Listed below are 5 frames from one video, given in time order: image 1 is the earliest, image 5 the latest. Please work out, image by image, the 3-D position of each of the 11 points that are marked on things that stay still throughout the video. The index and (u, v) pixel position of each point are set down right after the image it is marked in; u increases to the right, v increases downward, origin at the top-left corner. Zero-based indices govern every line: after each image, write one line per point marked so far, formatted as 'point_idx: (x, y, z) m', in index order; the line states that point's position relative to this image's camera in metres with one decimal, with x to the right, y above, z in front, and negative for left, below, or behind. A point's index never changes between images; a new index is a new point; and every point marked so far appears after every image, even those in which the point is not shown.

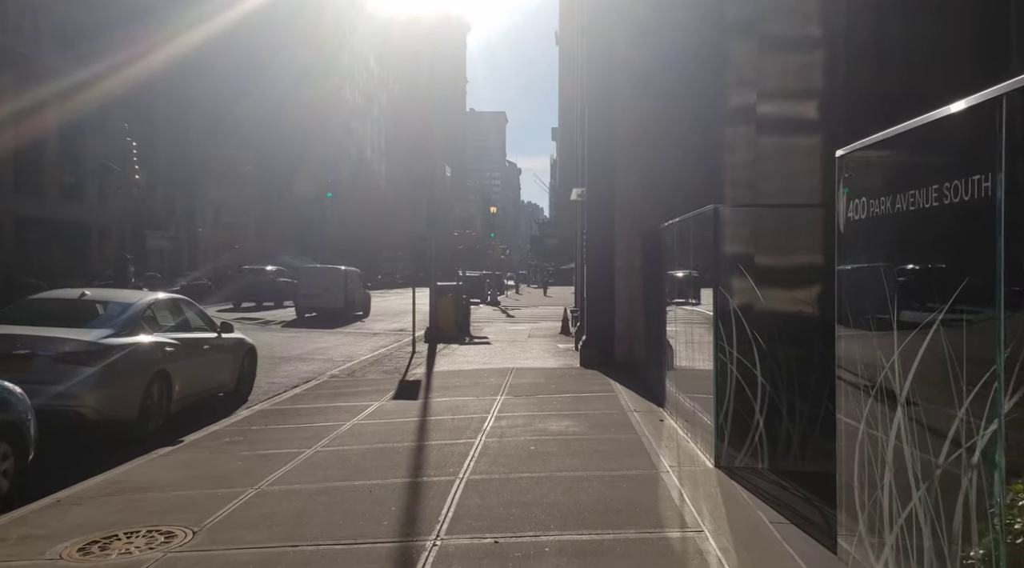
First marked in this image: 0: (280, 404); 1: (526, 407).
0: (-3.1, -1.6, +11.6) m
1: (+0.2, -1.5, +10.2) m
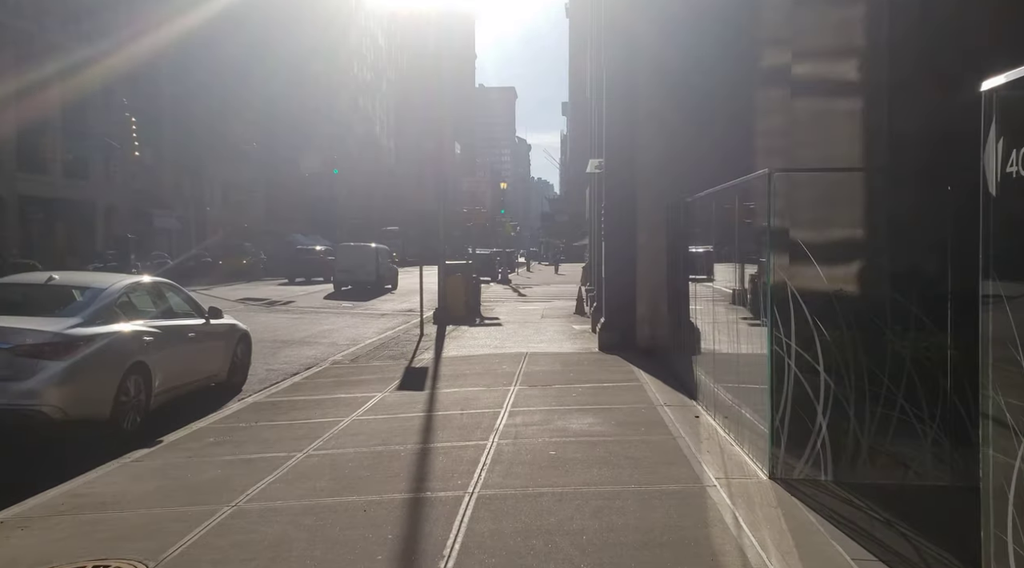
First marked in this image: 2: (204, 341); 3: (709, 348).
0: (-2.9, -1.4, +10.6) m
1: (+0.3, -1.2, +9.2) m
2: (-3.7, -0.7, +10.3) m
3: (+2.0, -0.6, +8.5) m
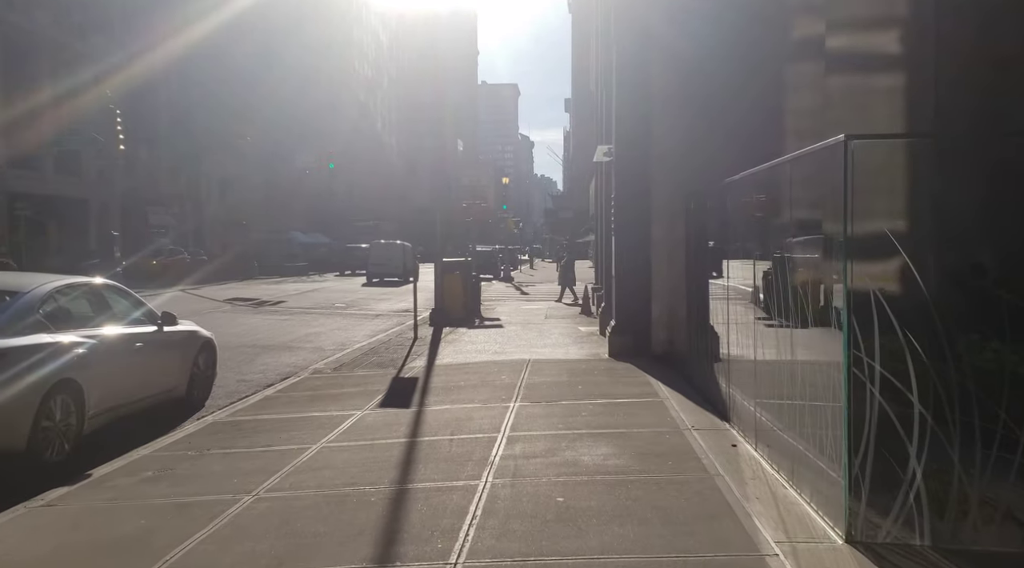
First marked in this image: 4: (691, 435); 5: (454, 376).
0: (-2.9, -1.4, +9.3) m
1: (+0.3, -1.2, +7.9) m
2: (-3.7, -0.7, +9.0) m
3: (+2.0, -0.6, +7.2) m
4: (+1.5, -1.2, +7.1) m
5: (-0.7, -1.2, +11.1) m
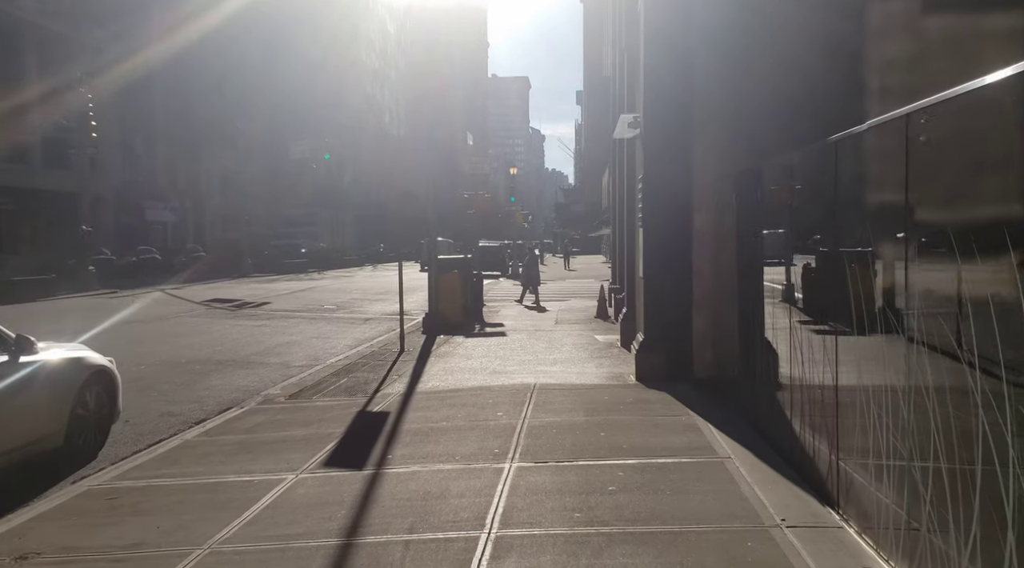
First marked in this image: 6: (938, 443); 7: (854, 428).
0: (-3.0, -1.5, +6.7) m
1: (+0.3, -1.3, +5.2) m
2: (-3.7, -0.8, +6.4) m
3: (+1.9, -0.7, +4.5) m
4: (+1.4, -1.3, +4.4) m
5: (-0.7, -1.2, +8.5) m
6: (+1.8, -0.7, +3.8) m
7: (+1.9, -0.8, +4.8) m
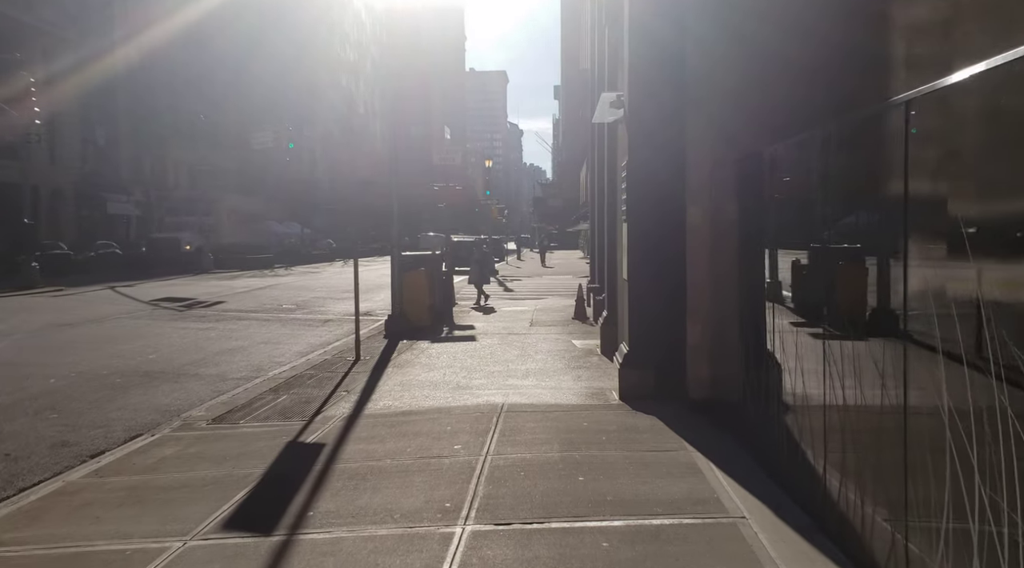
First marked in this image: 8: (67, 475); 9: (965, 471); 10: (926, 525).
0: (-3.2, -1.5, +5.2) m
1: (0.0, -1.4, +3.8) m
2: (-4.0, -0.8, +4.9) m
3: (+1.7, -0.8, +3.2) m
4: (+1.2, -1.4, +3.1) m
5: (-1.1, -1.3, +7.1) m
6: (+1.6, -0.8, +2.4) m
7: (+1.7, -0.9, +3.5) m
8: (-3.4, -1.5, +6.7) m
9: (+1.7, -0.7, +3.3) m
10: (+1.7, -1.0, +3.6) m
